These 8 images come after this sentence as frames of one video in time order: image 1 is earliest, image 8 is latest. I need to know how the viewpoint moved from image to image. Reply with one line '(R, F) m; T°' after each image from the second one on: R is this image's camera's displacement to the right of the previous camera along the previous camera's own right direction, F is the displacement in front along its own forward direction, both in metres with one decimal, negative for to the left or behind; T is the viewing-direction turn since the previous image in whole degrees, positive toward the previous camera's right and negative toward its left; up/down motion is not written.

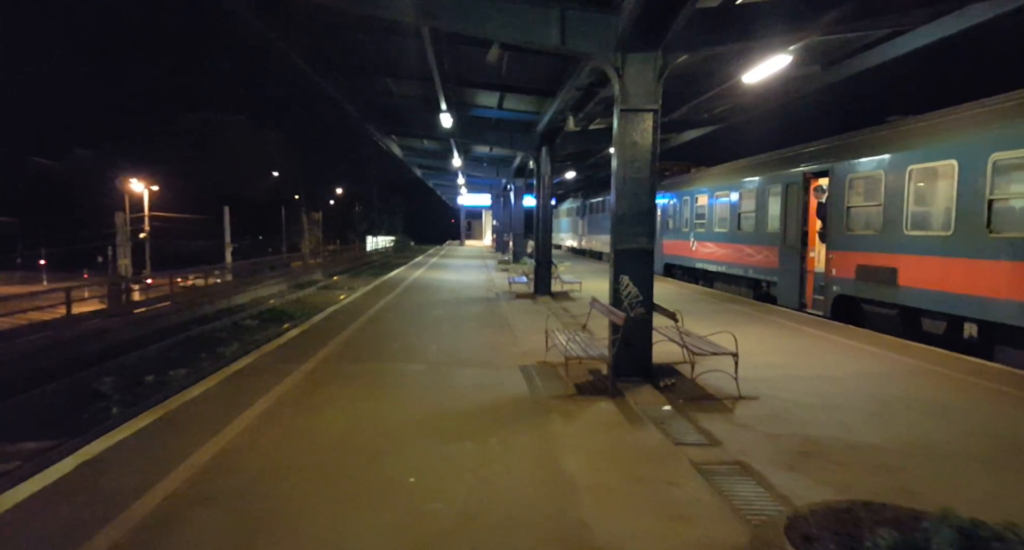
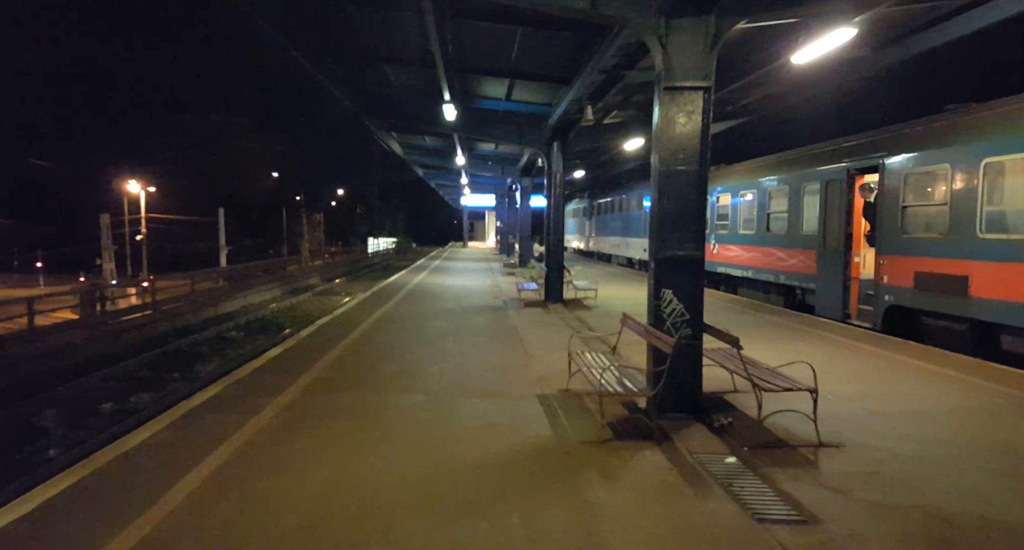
(-0.2, +1.2) m; 0°
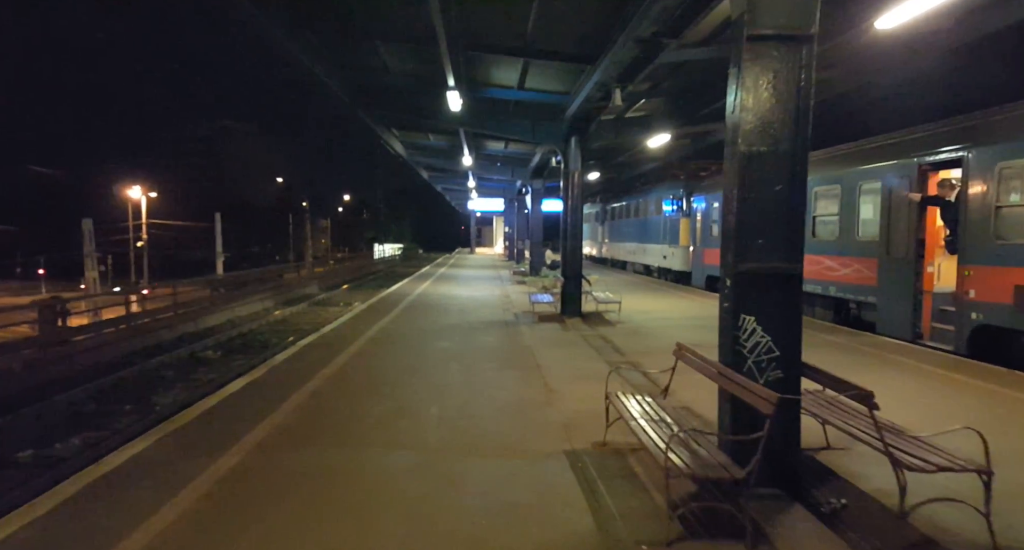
(-0.1, +1.6) m; -1°
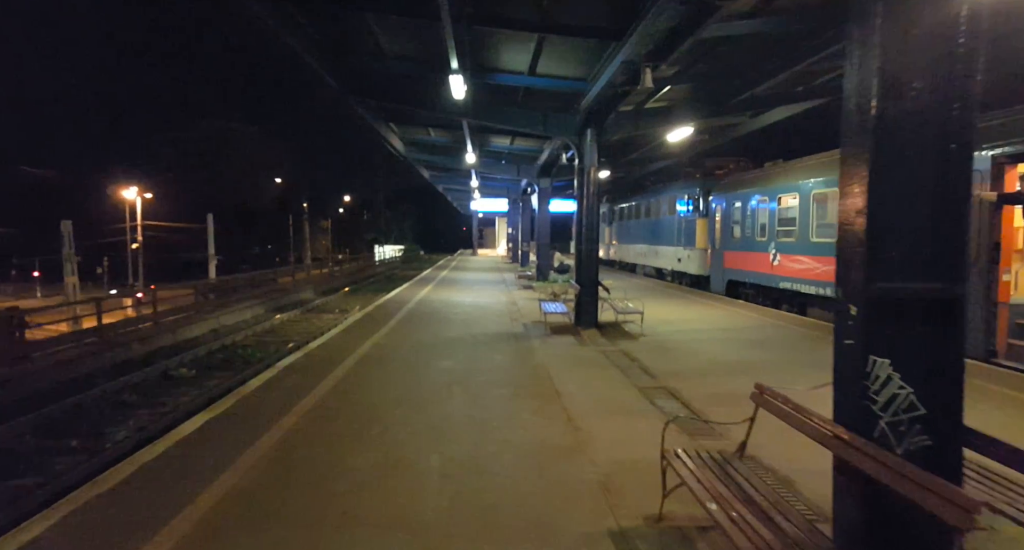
(-0.2, +1.2) m; 0°
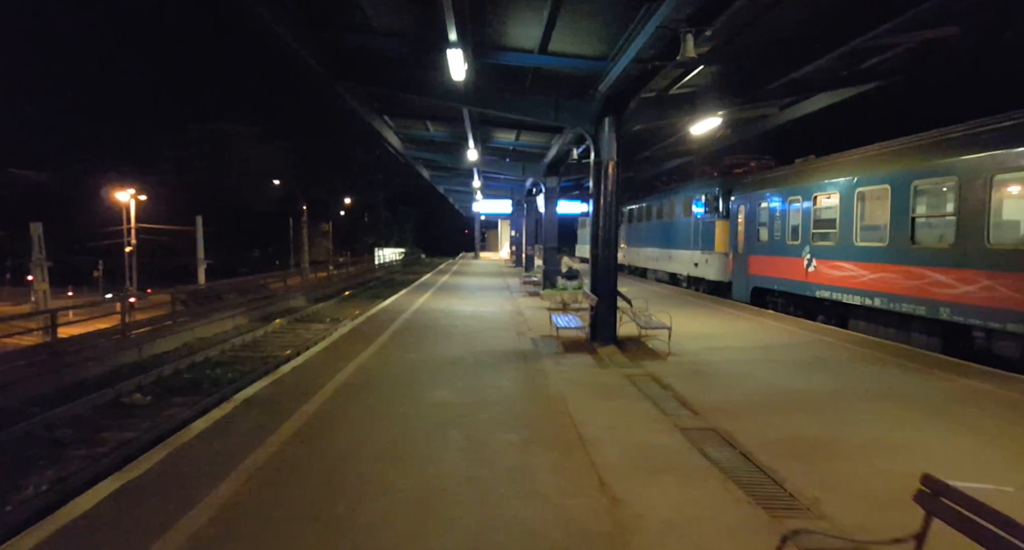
(-0.1, +1.4) m; 0°
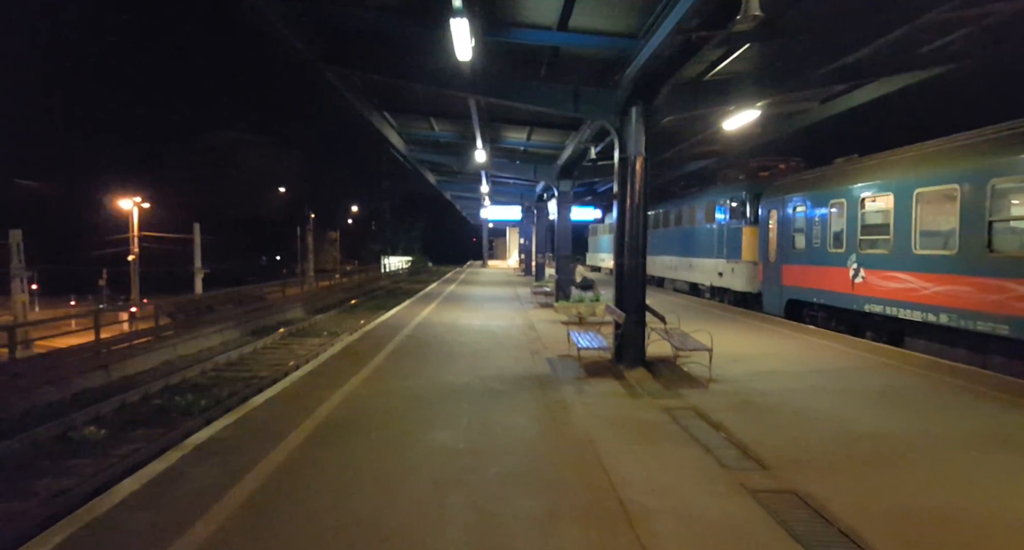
(-0.1, +1.3) m; -1°
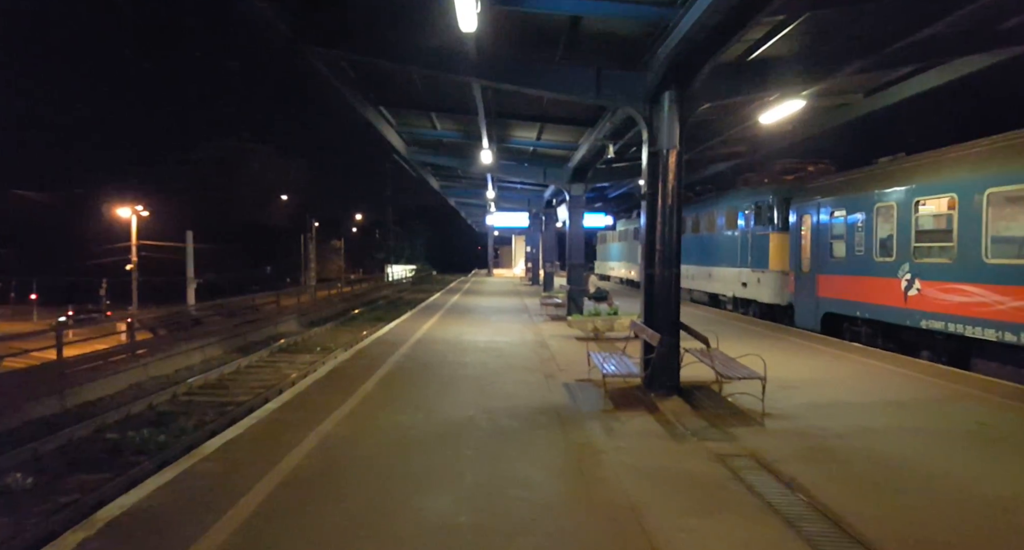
(-0.1, +1.3) m; -1°
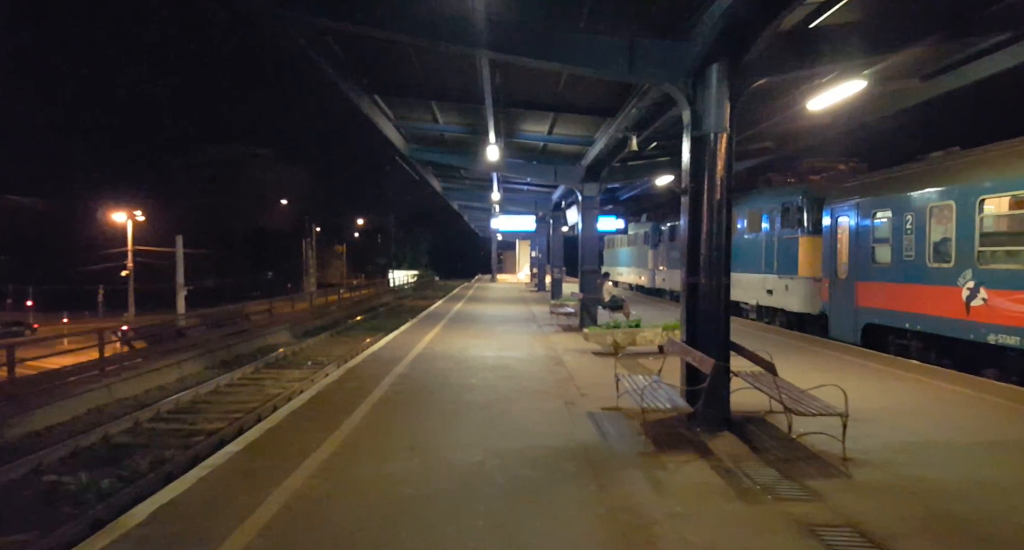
(-0.2, +1.3) m; 0°
